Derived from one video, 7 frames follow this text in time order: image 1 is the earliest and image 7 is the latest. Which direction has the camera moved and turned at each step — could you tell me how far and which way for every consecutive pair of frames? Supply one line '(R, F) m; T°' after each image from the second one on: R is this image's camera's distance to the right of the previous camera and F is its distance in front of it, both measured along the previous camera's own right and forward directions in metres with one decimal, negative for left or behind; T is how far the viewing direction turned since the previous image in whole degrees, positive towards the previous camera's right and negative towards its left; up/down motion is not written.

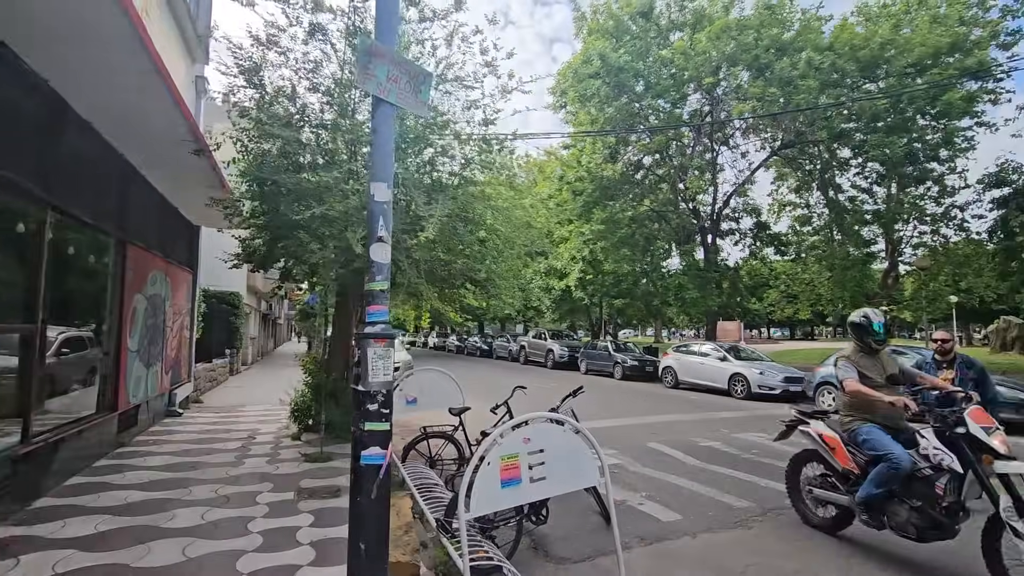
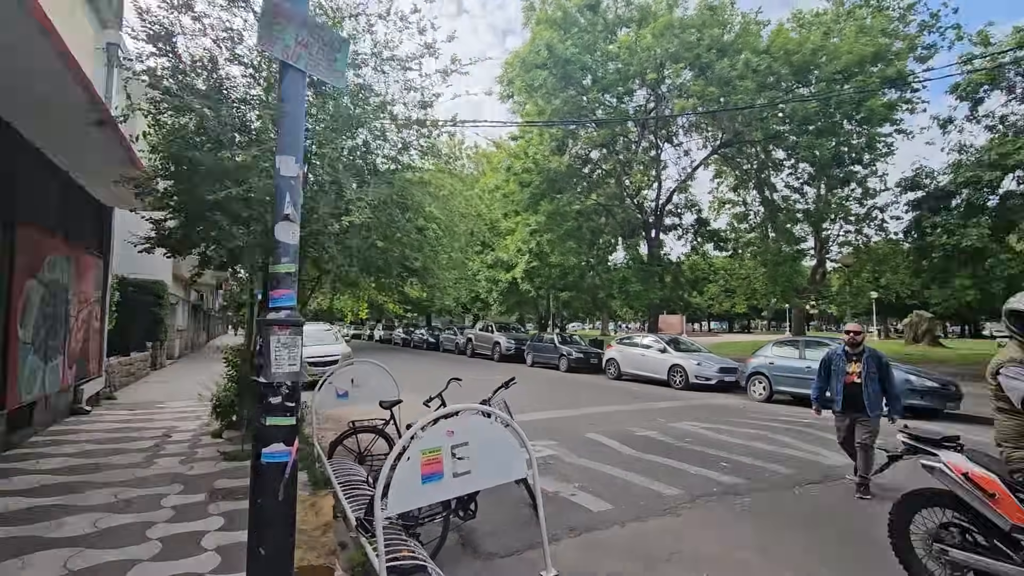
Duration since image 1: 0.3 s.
(+0.2, +0.2) m; +5°
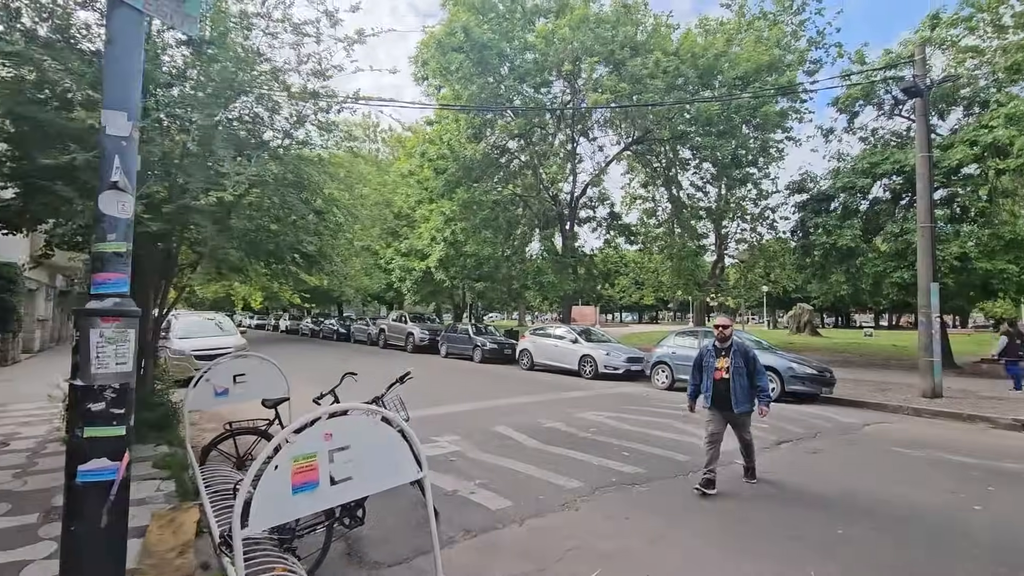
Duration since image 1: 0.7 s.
(+0.2, +0.3) m; +9°
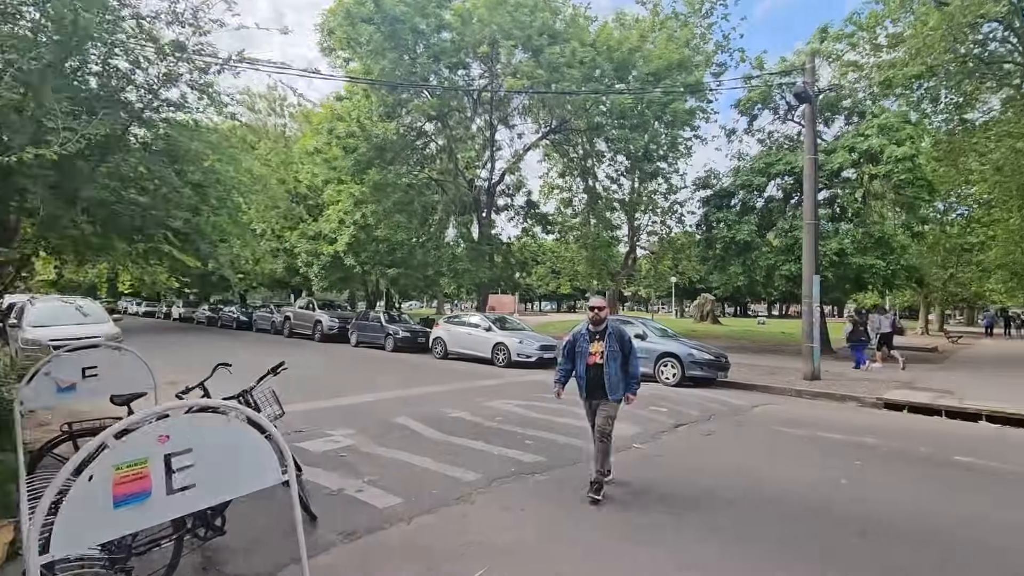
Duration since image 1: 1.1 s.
(+0.3, +0.3) m; +9°
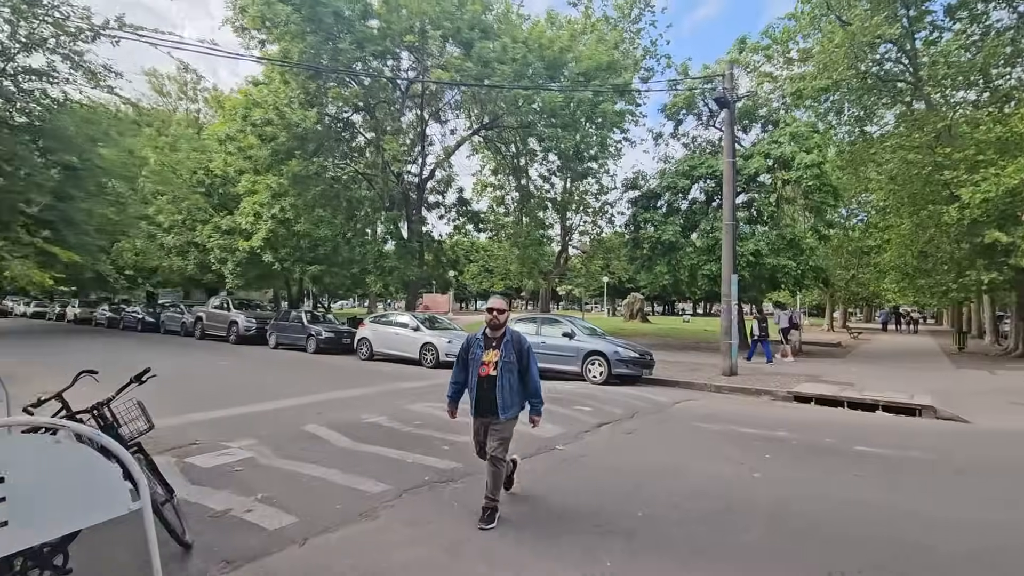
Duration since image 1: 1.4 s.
(+0.2, +0.3) m; +7°
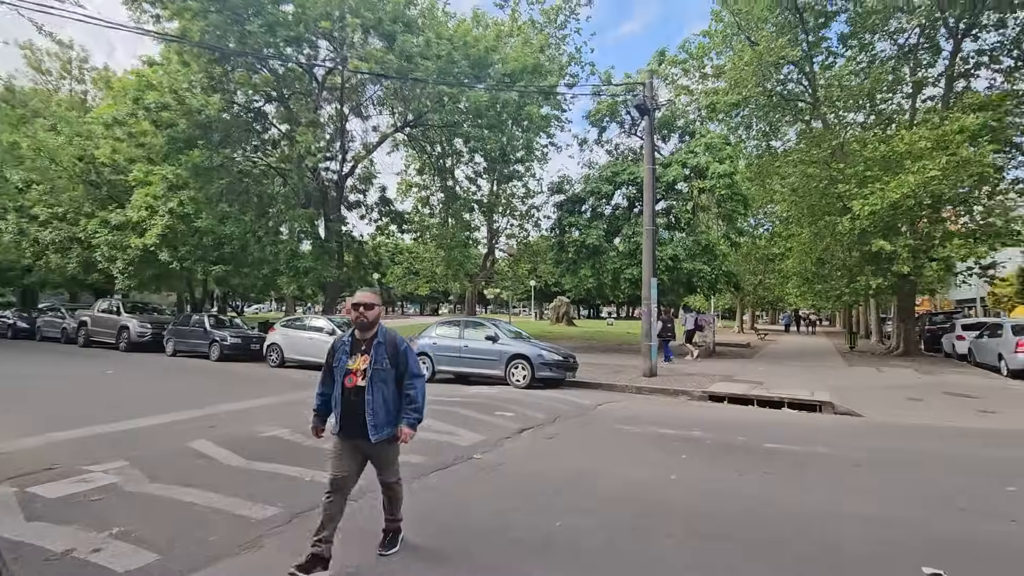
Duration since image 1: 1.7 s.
(+0.2, +0.3) m; +8°
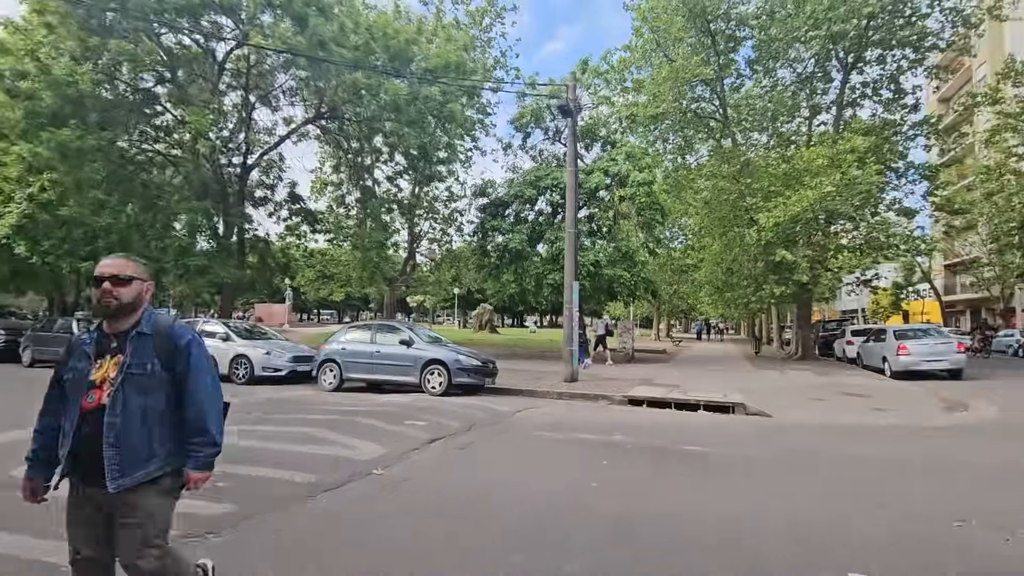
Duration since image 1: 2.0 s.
(+0.2, +0.6) m; +8°
